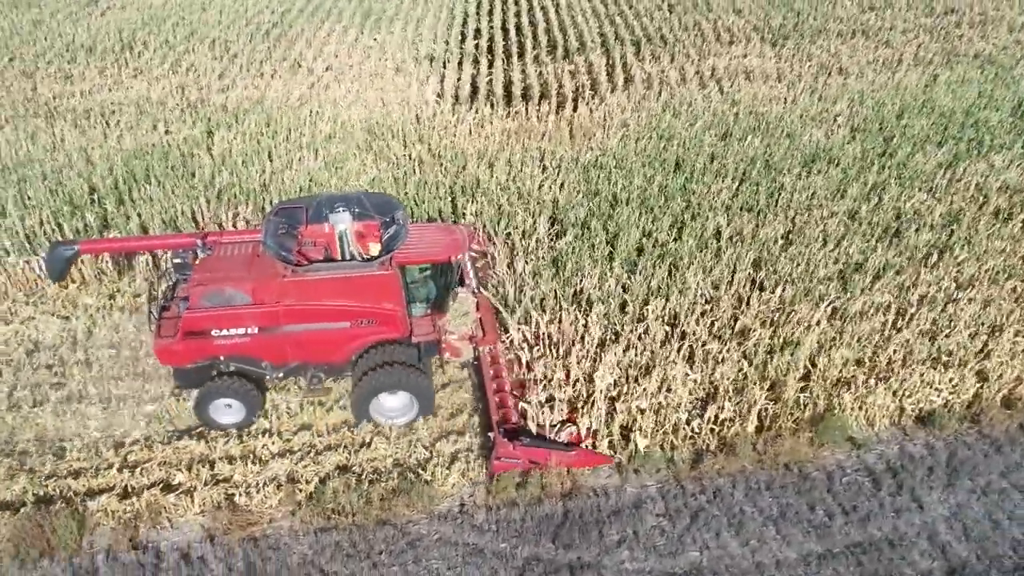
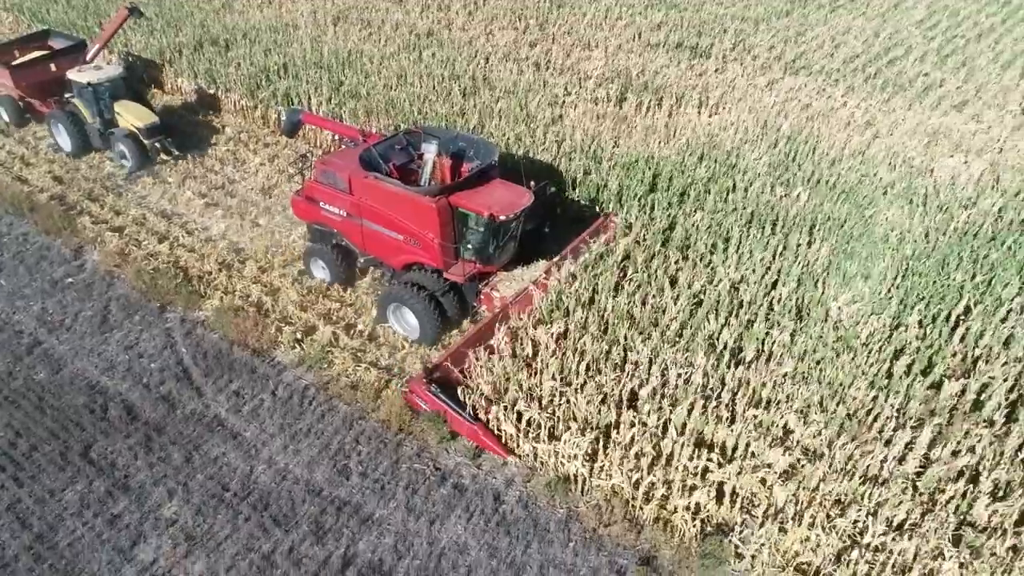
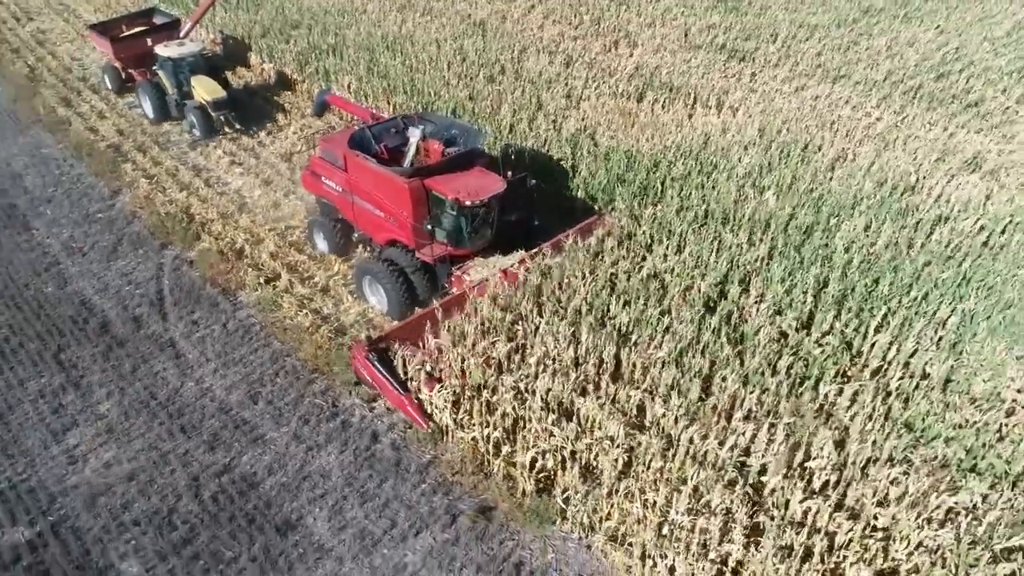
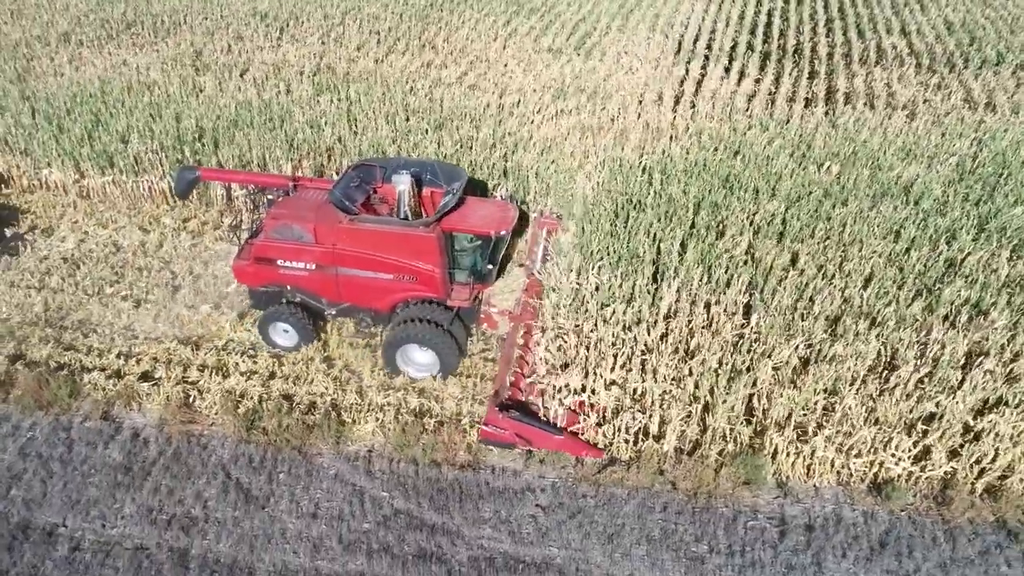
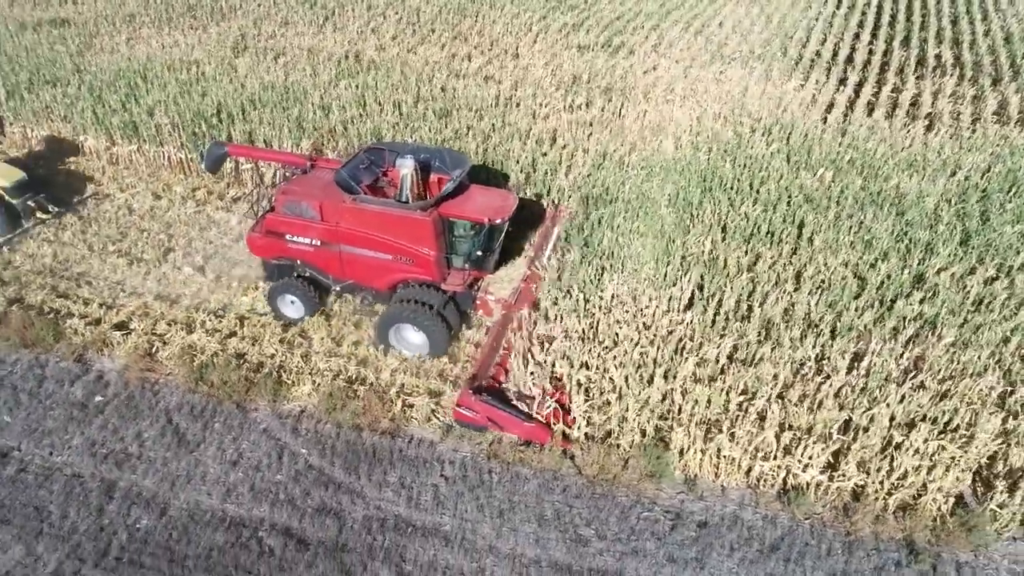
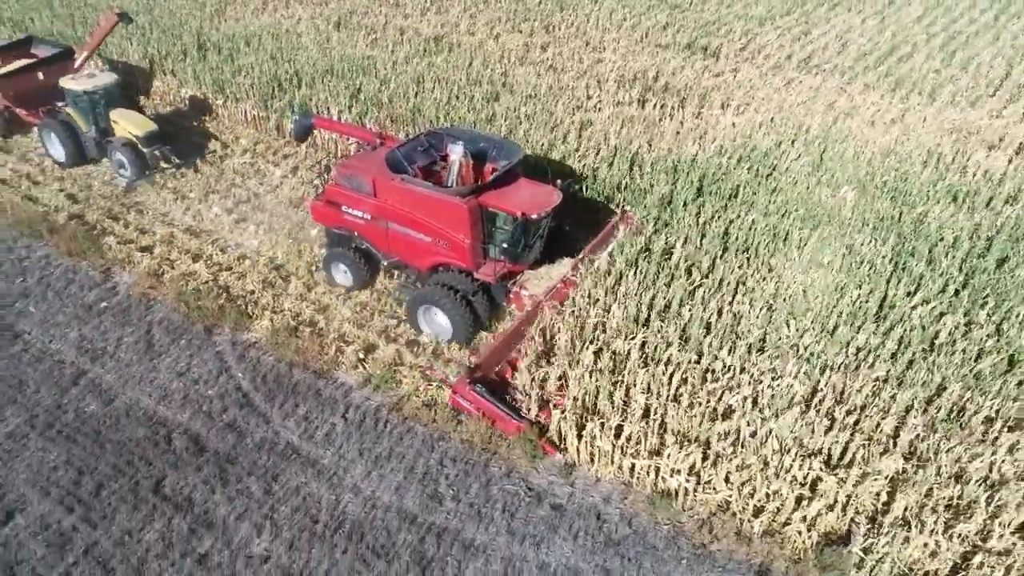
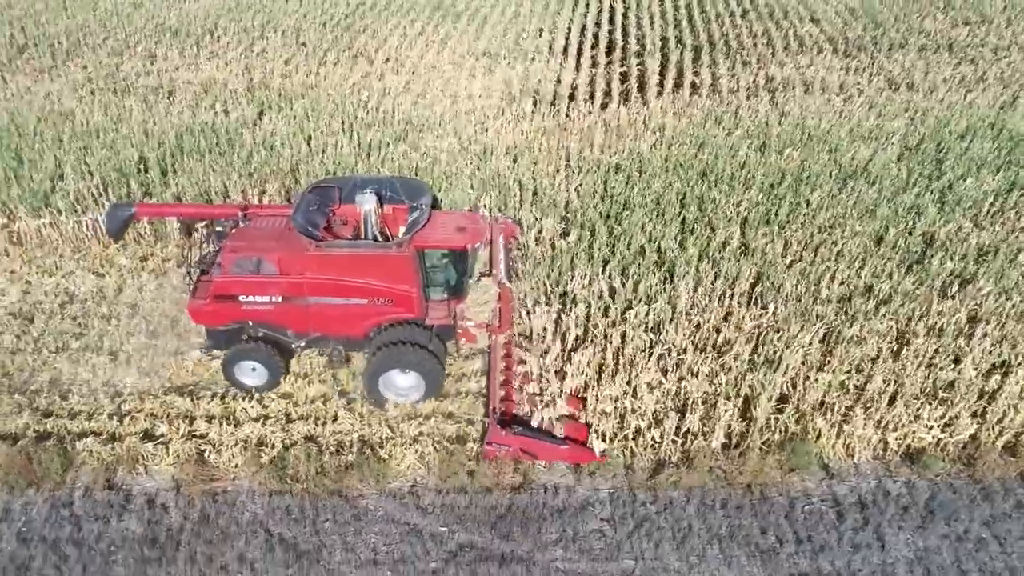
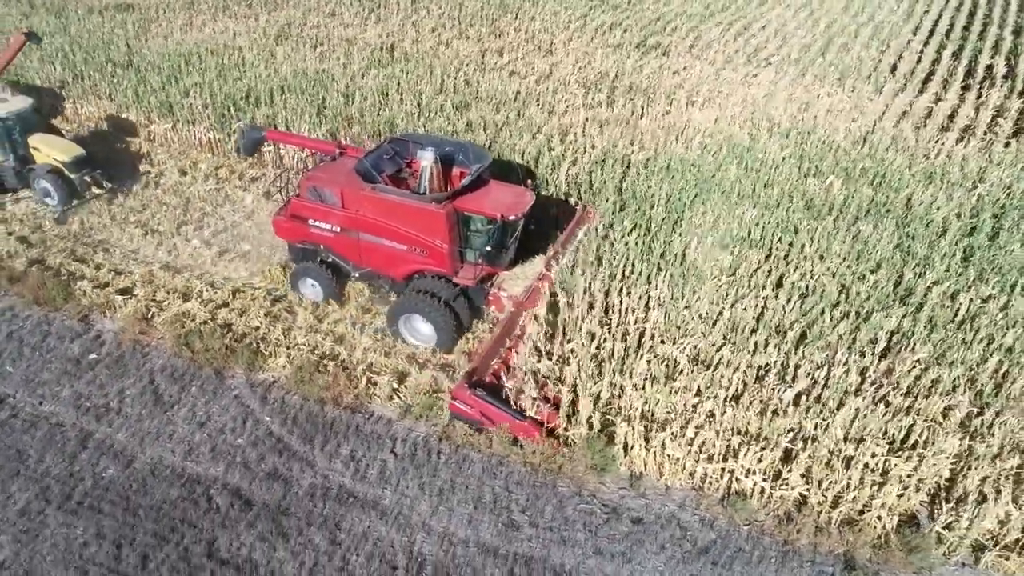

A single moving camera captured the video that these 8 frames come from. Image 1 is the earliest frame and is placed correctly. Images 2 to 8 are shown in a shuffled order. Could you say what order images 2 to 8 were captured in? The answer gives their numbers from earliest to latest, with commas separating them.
7, 4, 5, 8, 6, 2, 3
